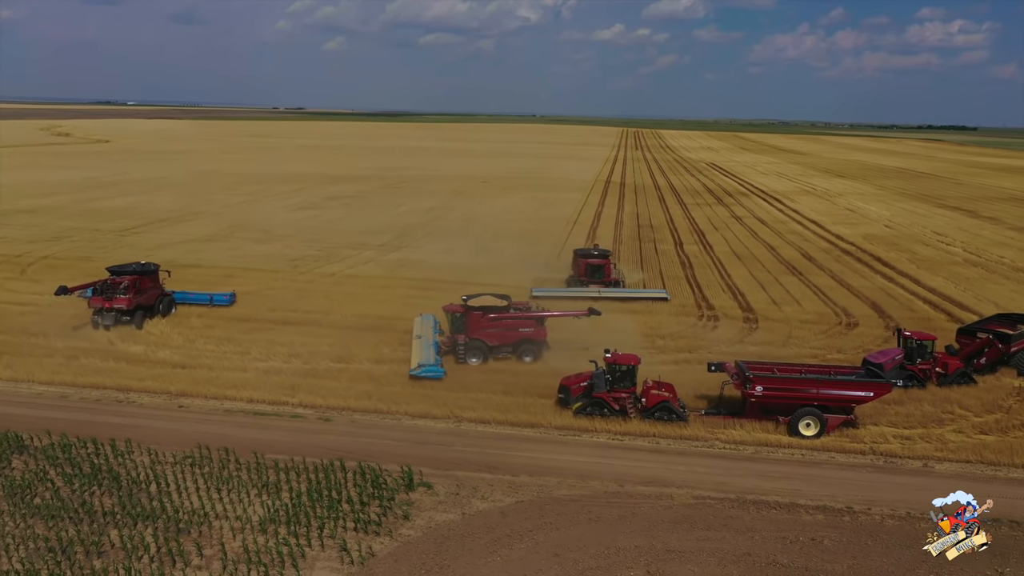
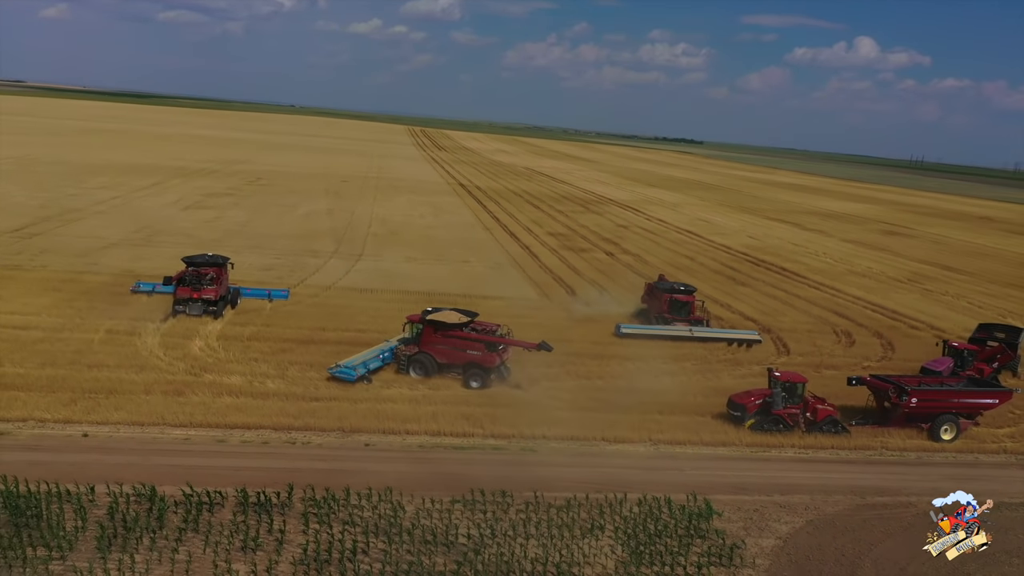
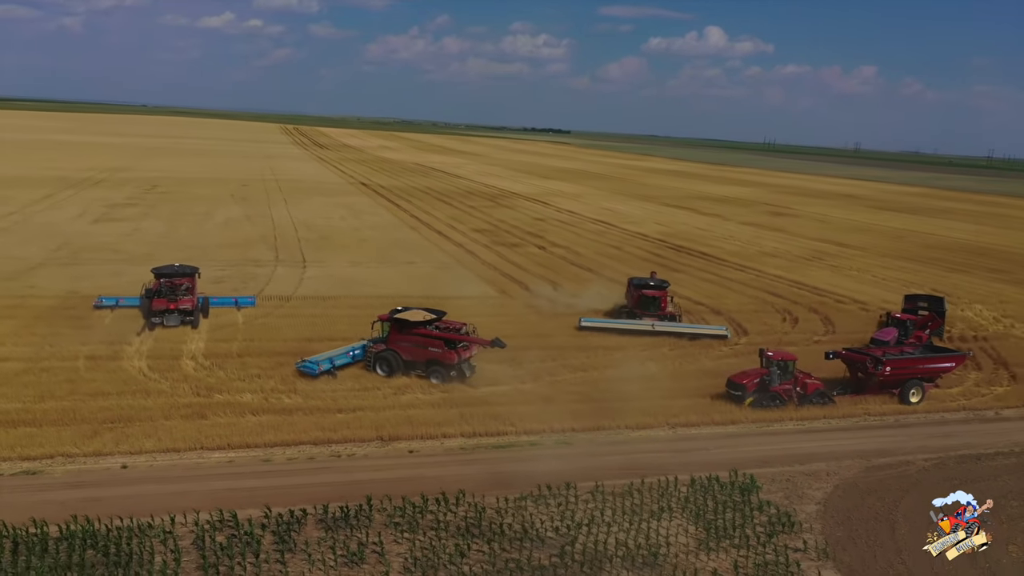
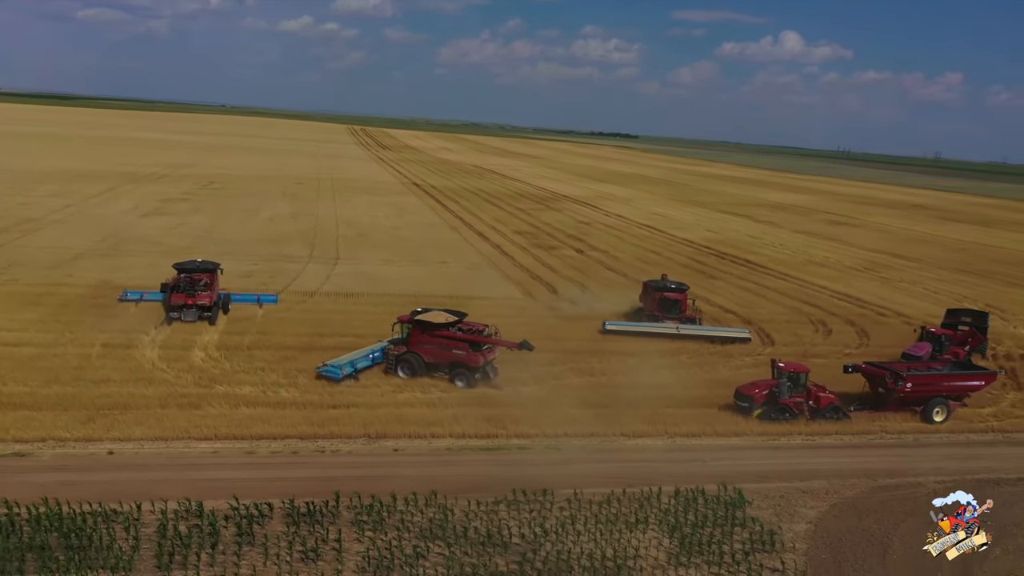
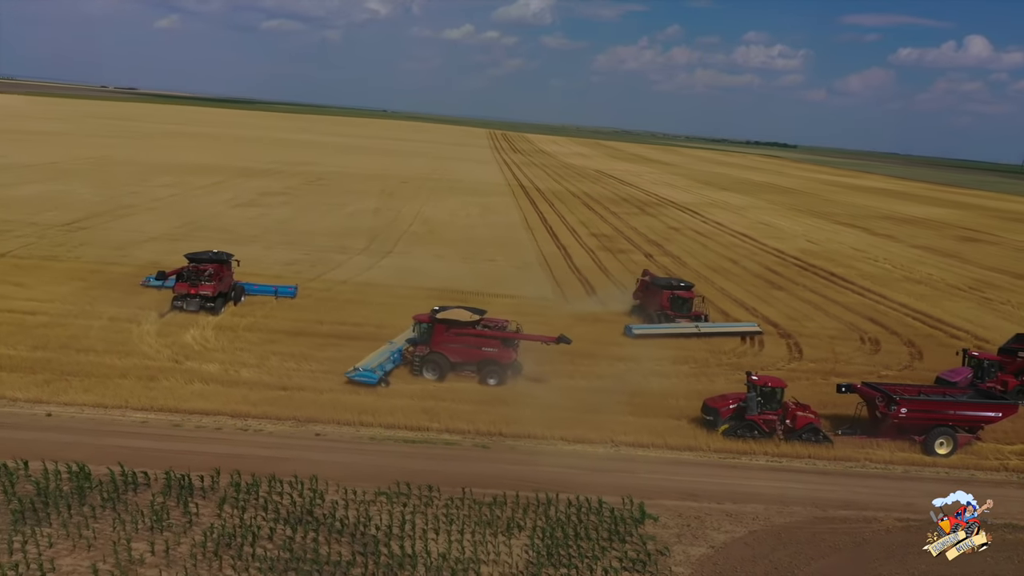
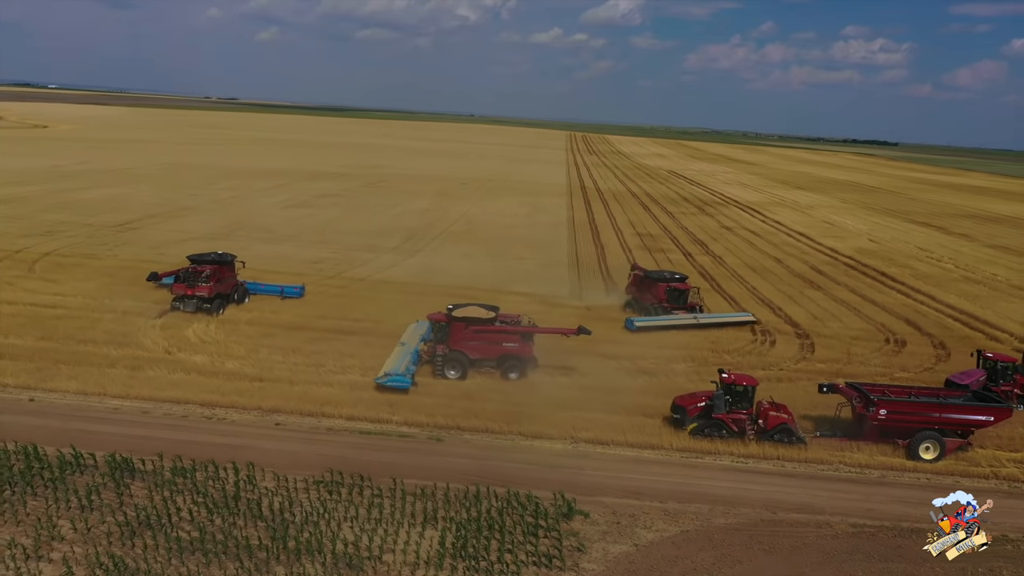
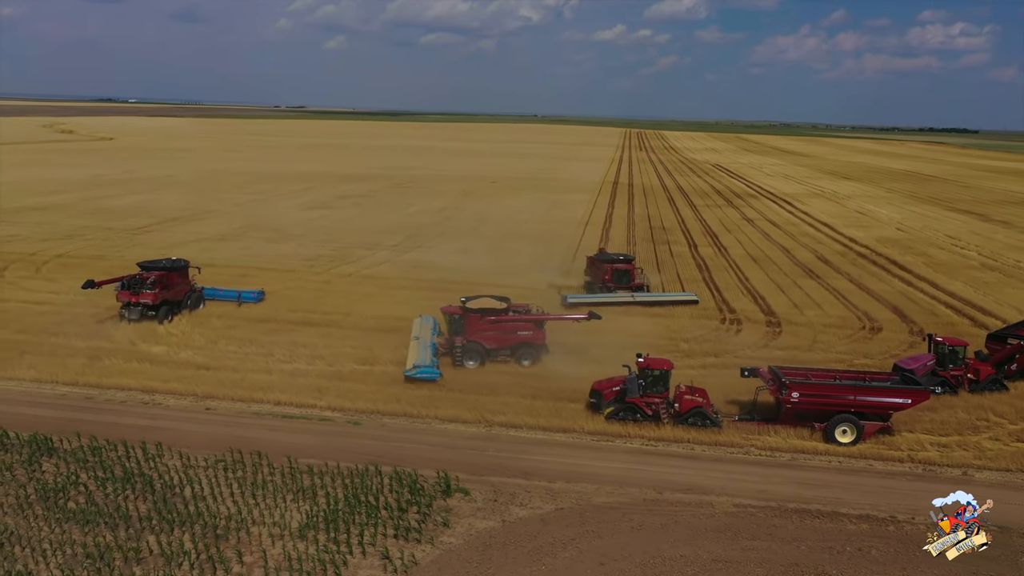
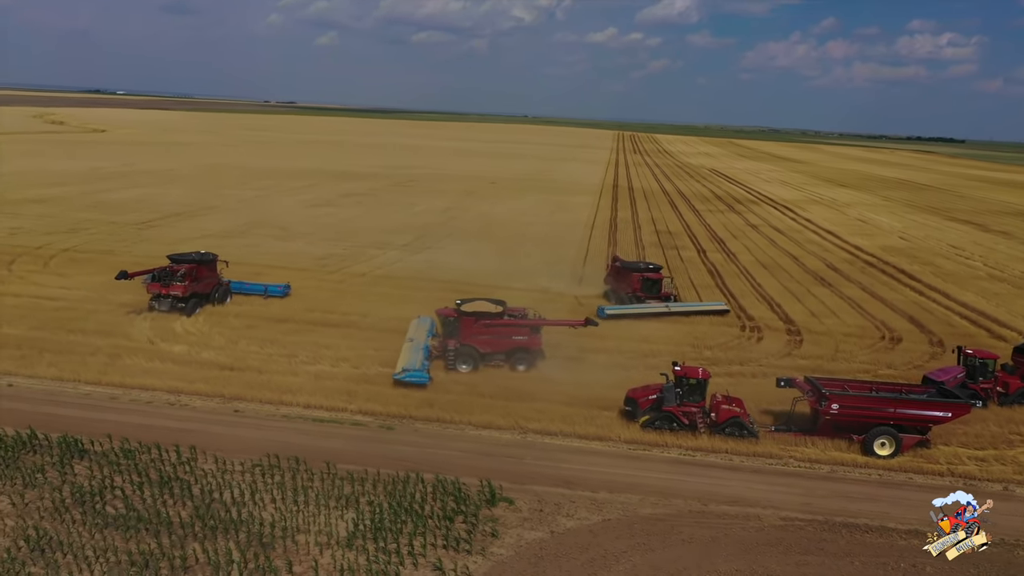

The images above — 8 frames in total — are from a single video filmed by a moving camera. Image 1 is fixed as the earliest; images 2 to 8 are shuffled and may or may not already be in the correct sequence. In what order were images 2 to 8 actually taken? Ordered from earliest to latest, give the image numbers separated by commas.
7, 8, 6, 5, 2, 4, 3
